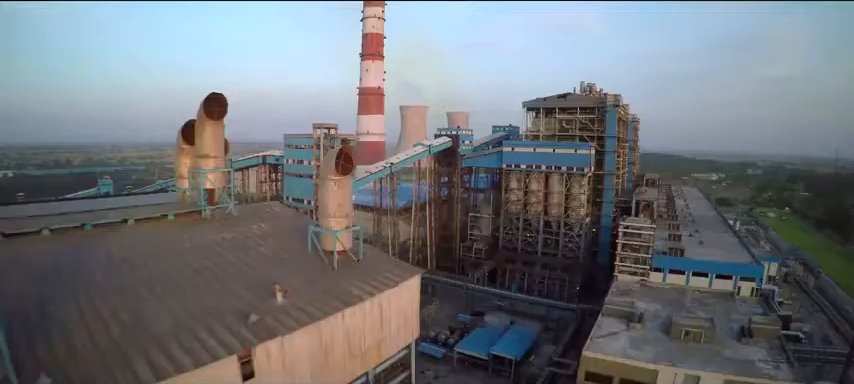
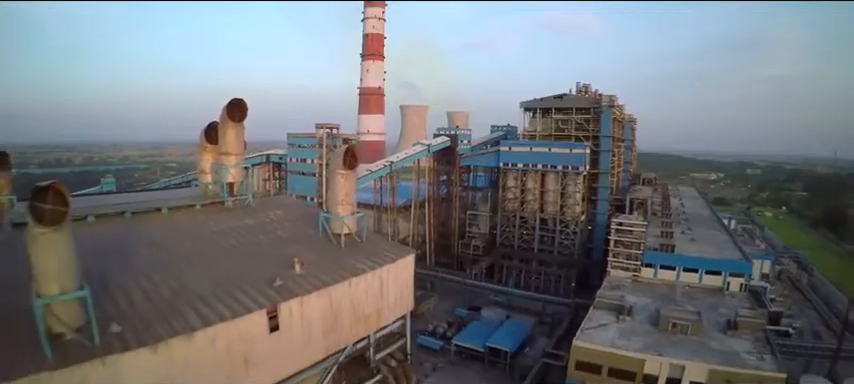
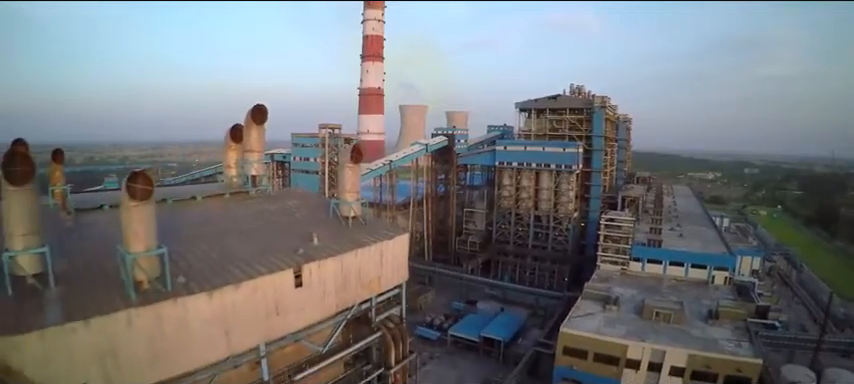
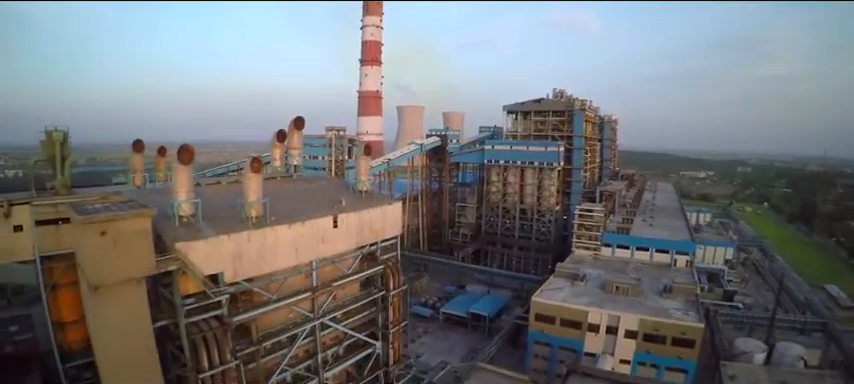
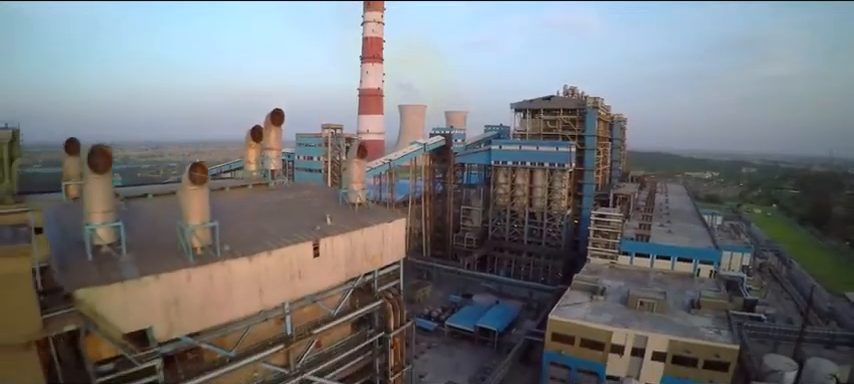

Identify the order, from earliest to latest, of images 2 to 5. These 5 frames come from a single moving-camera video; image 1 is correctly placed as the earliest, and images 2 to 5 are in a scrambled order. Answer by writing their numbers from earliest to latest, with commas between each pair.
2, 3, 5, 4
